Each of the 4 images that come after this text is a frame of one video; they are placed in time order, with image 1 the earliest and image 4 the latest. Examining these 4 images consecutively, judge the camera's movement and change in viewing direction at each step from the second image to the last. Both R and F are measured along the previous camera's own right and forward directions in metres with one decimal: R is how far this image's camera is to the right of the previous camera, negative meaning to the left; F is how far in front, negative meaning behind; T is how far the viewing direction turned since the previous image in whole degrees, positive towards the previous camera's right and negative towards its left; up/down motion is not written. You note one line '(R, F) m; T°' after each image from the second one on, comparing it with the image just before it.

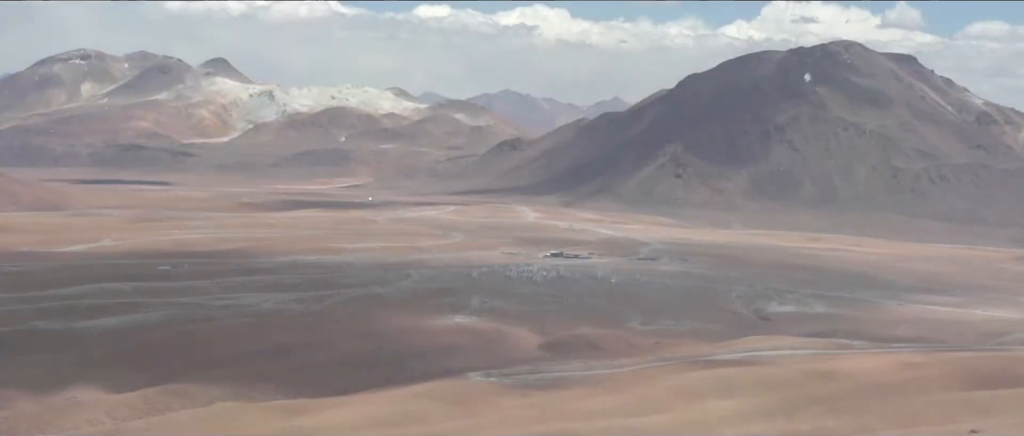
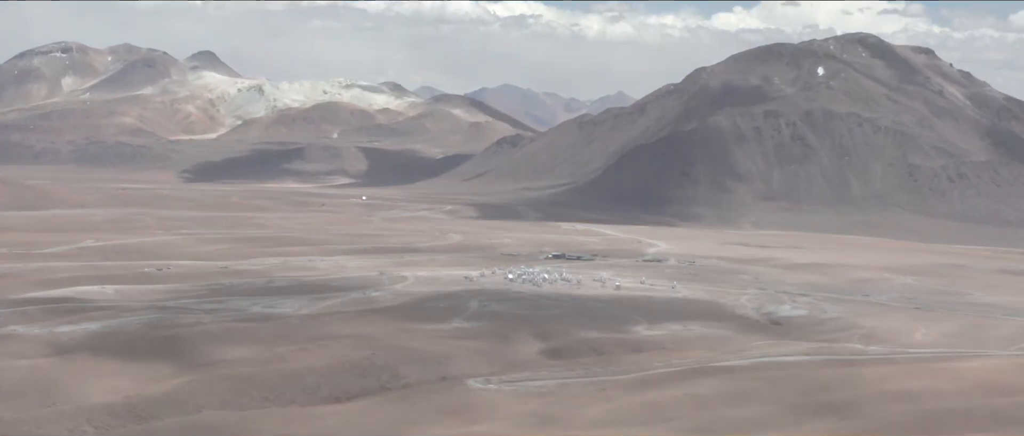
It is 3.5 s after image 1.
(-0.3, +1.5) m; 0°
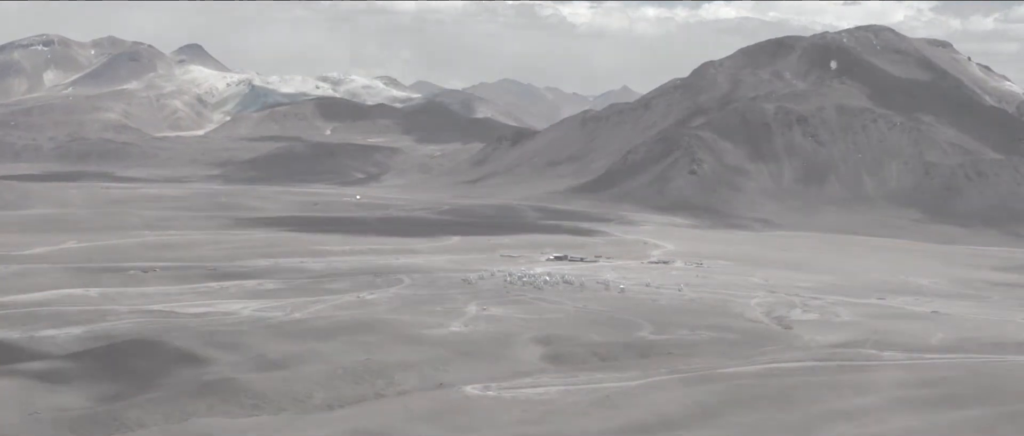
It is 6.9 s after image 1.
(-0.2, +1.4) m; 0°
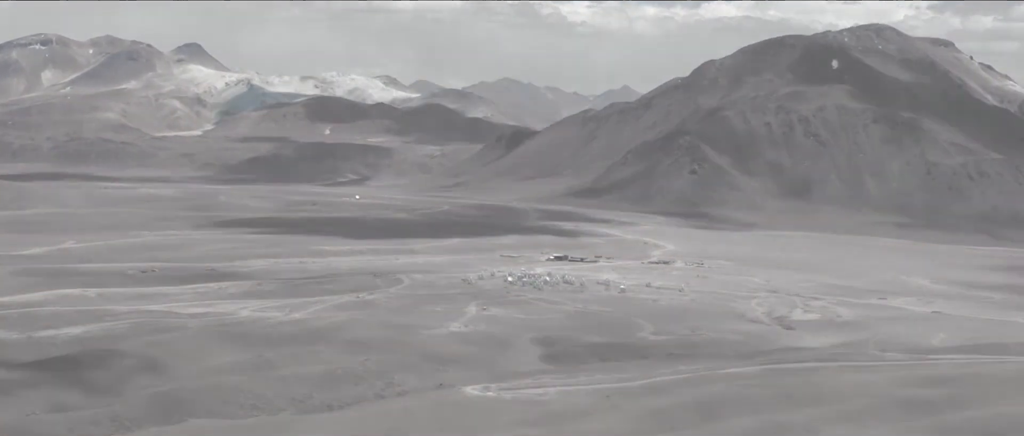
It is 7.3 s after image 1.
(0.0, +0.1) m; 0°
